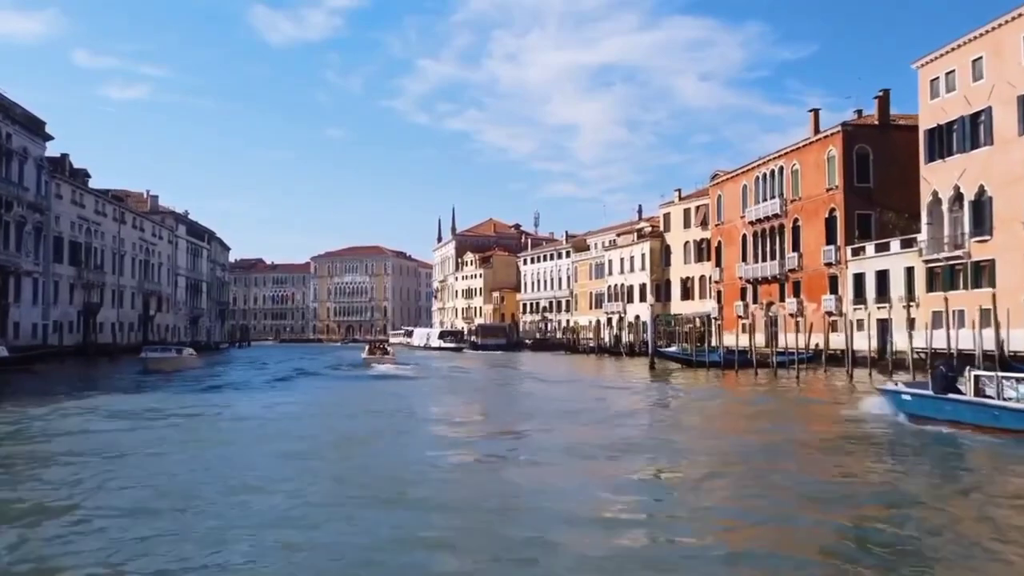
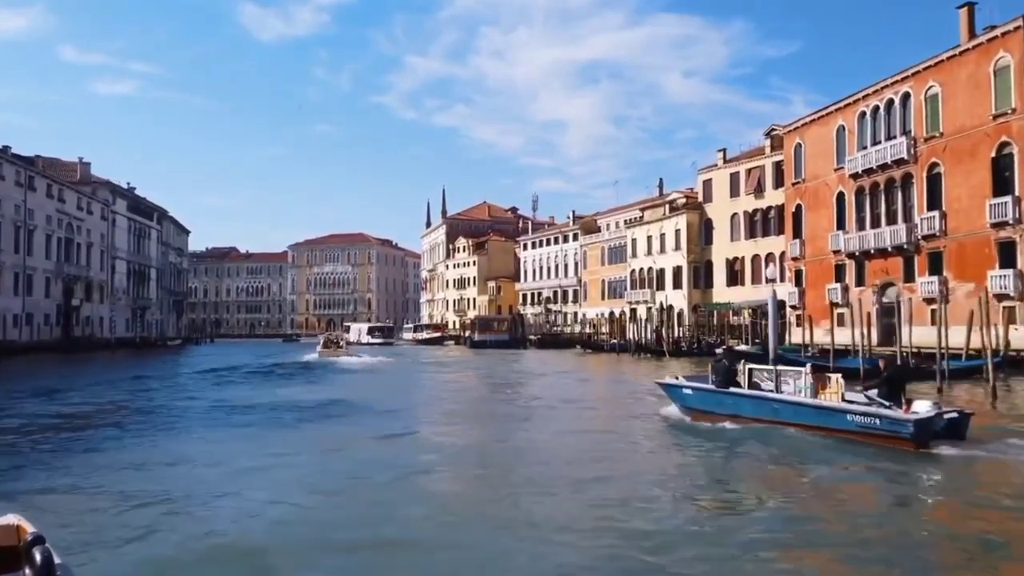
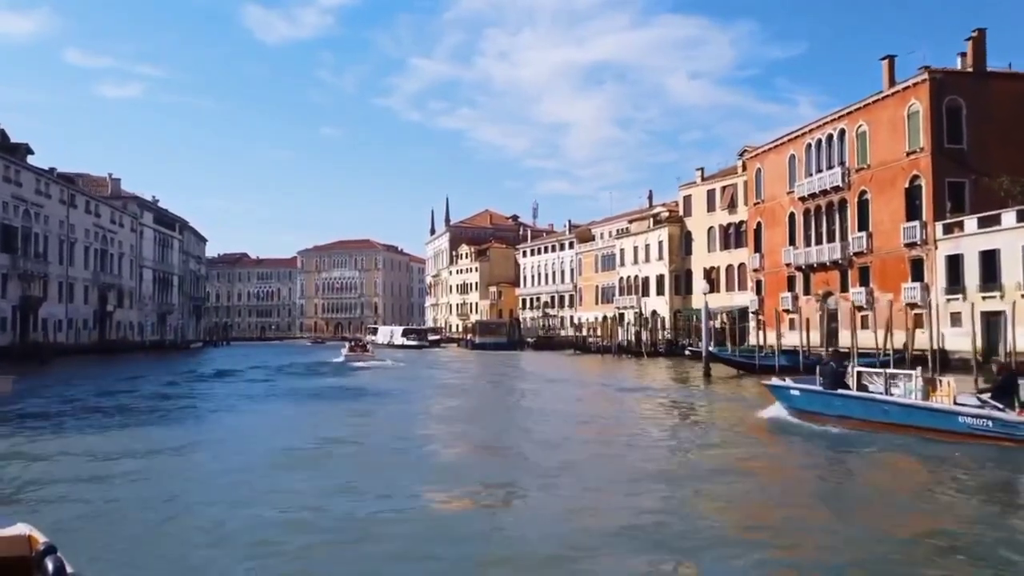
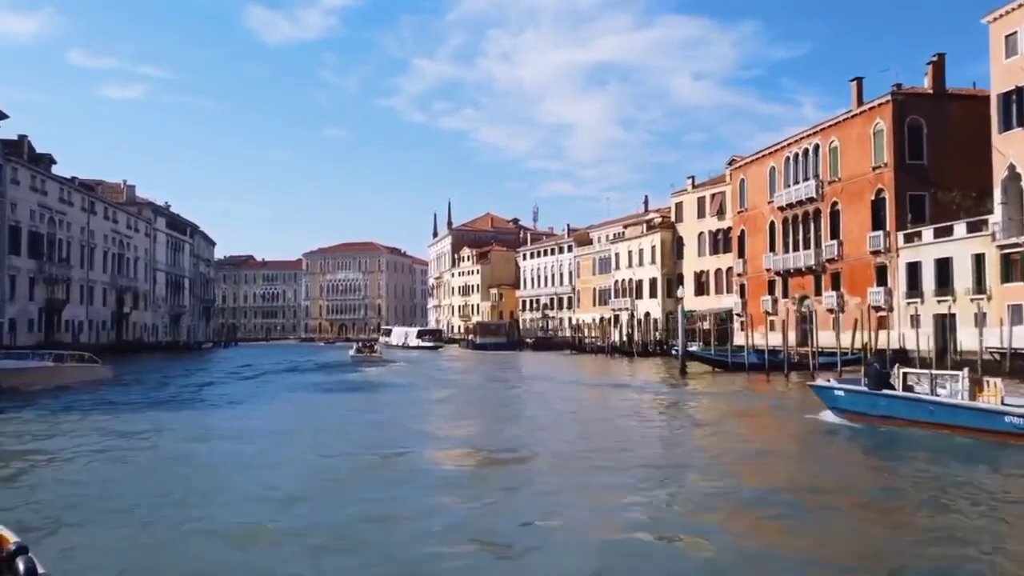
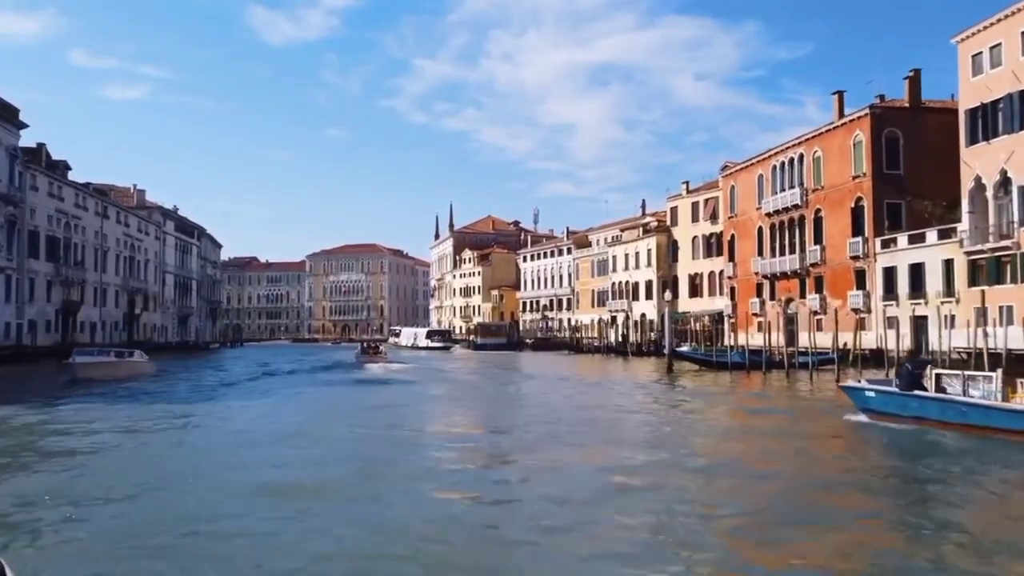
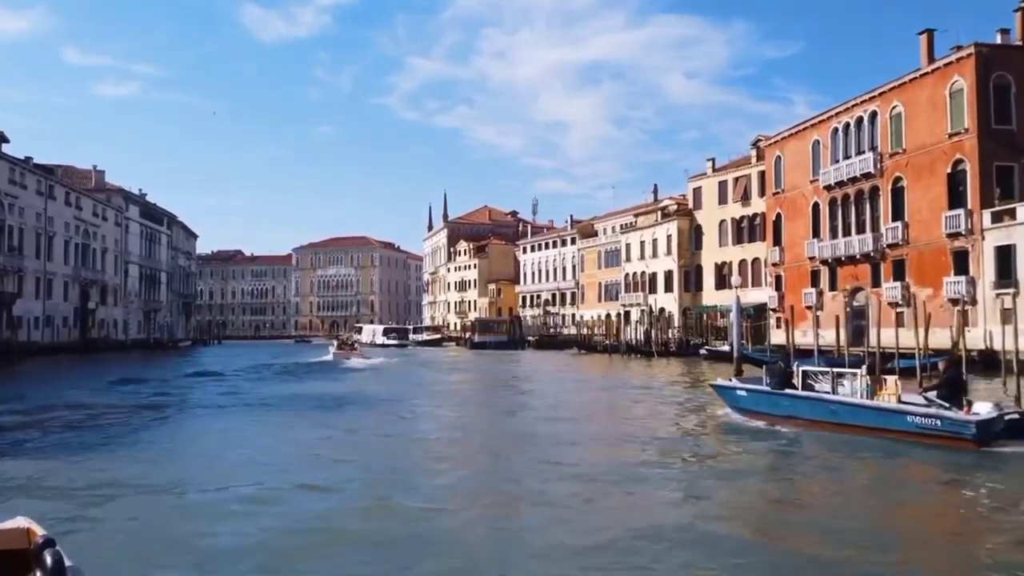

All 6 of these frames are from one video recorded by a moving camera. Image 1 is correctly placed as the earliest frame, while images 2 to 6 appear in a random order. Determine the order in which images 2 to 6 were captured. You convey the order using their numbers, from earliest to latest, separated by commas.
5, 4, 3, 6, 2
